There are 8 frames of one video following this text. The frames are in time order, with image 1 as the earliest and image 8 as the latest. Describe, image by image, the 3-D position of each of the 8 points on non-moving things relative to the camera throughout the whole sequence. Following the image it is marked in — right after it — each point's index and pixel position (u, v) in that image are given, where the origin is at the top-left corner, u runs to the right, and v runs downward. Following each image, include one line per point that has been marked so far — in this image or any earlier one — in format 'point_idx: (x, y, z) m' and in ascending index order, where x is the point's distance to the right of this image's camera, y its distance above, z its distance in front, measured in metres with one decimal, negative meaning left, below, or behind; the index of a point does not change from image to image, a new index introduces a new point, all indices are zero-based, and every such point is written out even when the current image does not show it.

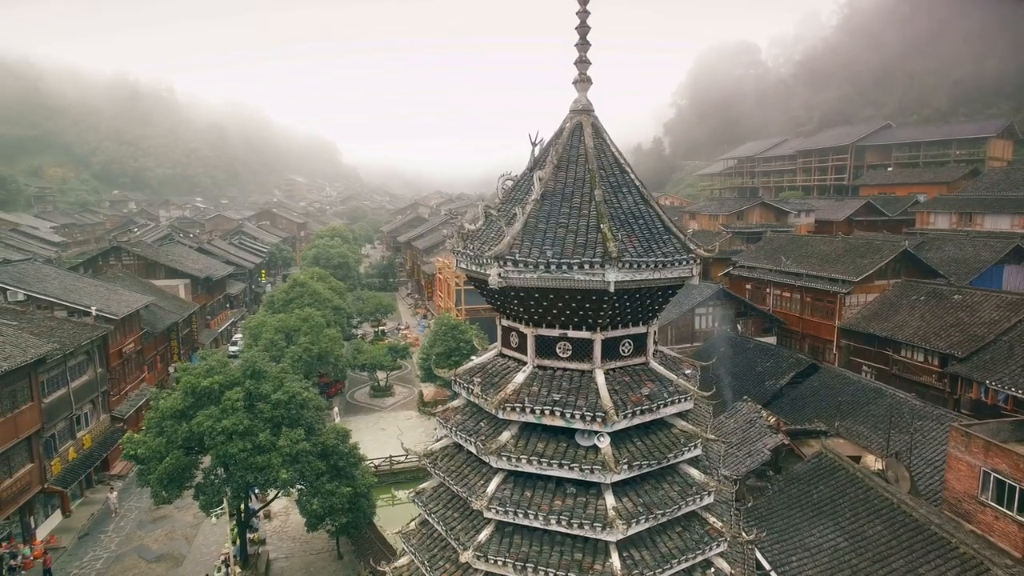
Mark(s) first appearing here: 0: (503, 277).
0: (-0.1, +0.2, +8.5) m
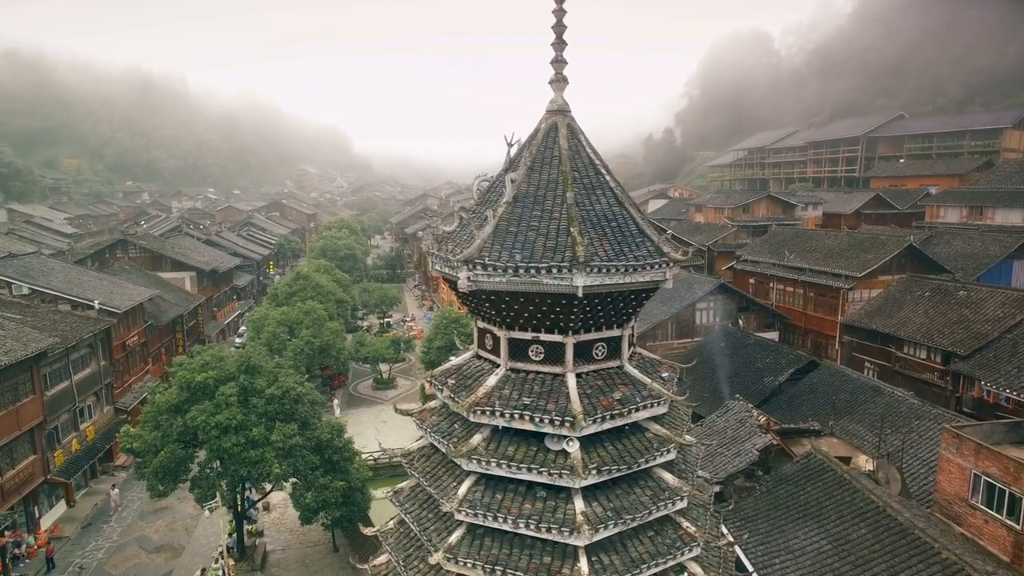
0: (-0.5, +0.1, +8.5) m
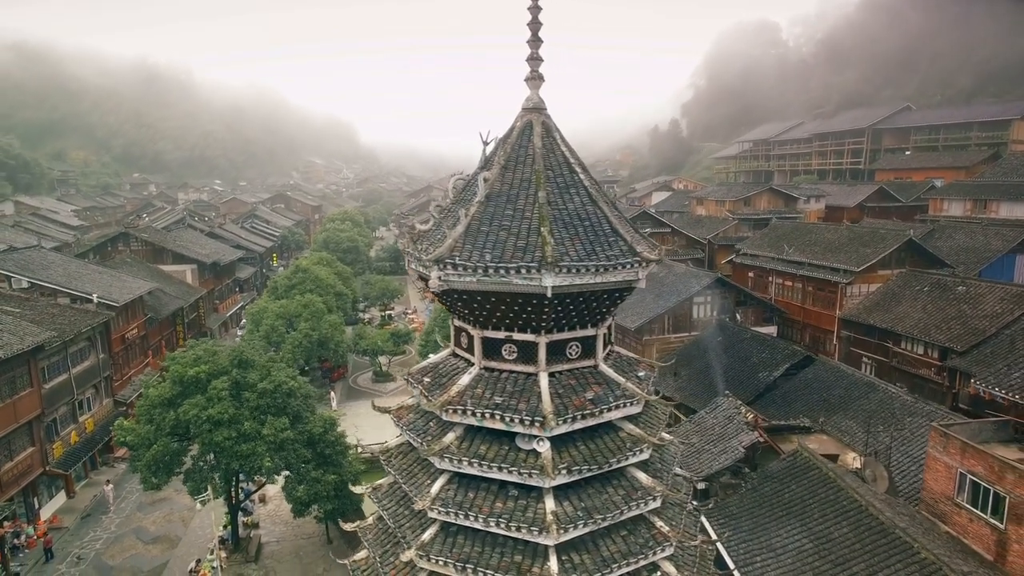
0: (-0.9, +0.1, +8.4) m
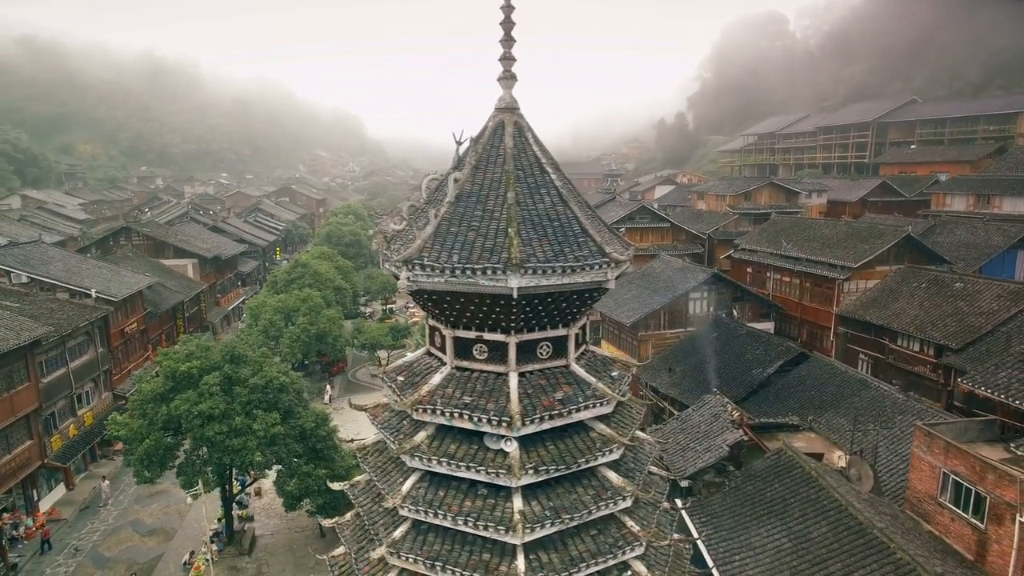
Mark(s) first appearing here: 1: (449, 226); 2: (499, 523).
0: (-1.4, +0.1, +8.5) m
1: (-0.9, +0.9, +8.7) m
2: (-0.2, -3.2, +8.4) m
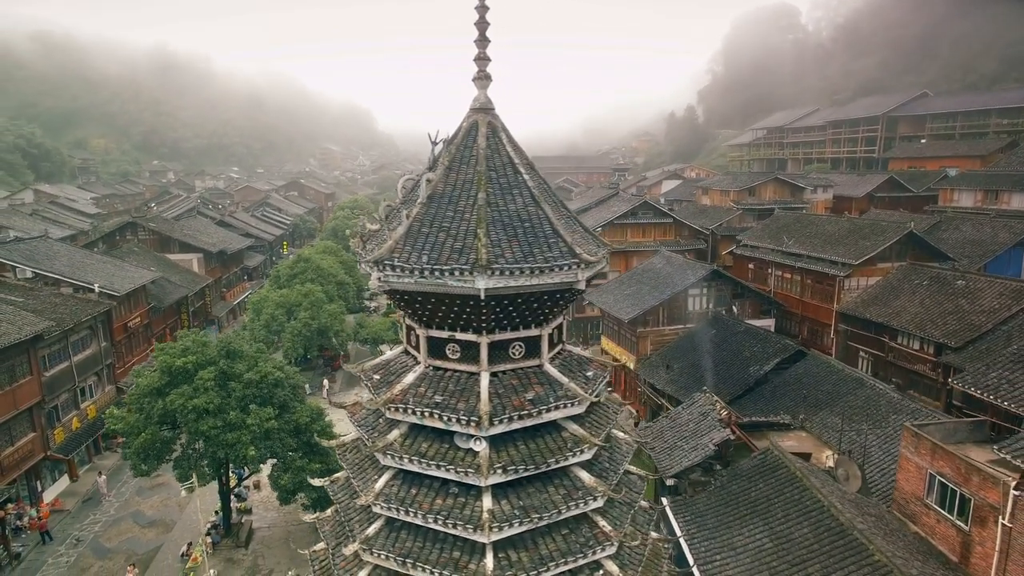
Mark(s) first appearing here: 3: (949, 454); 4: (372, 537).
0: (-1.8, +0.1, +8.5) m
1: (-1.3, +0.9, +8.8) m
2: (-0.6, -3.3, +8.5) m
3: (+9.0, -3.4, +12.5) m
4: (-2.1, -3.8, +9.1) m
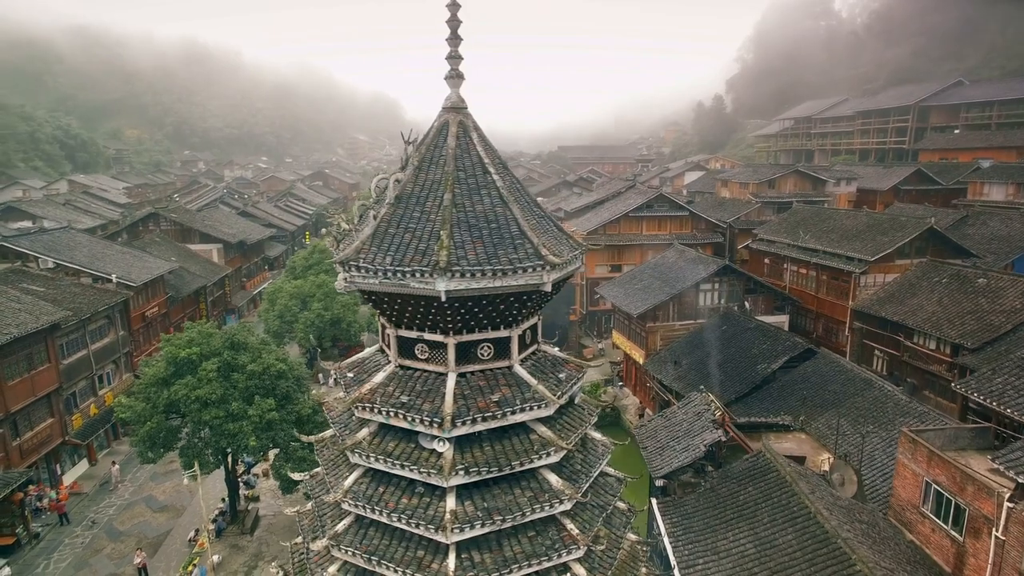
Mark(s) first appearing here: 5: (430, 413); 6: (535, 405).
0: (-2.3, +0.1, +8.6) m
1: (-1.8, +0.9, +8.8) m
2: (-1.1, -3.3, +8.5) m
3: (+8.6, -3.4, +12.1) m
4: (-2.6, -3.7, +9.3) m
5: (-1.2, -1.8, +8.6) m
6: (+0.3, -1.7, +9.0) m
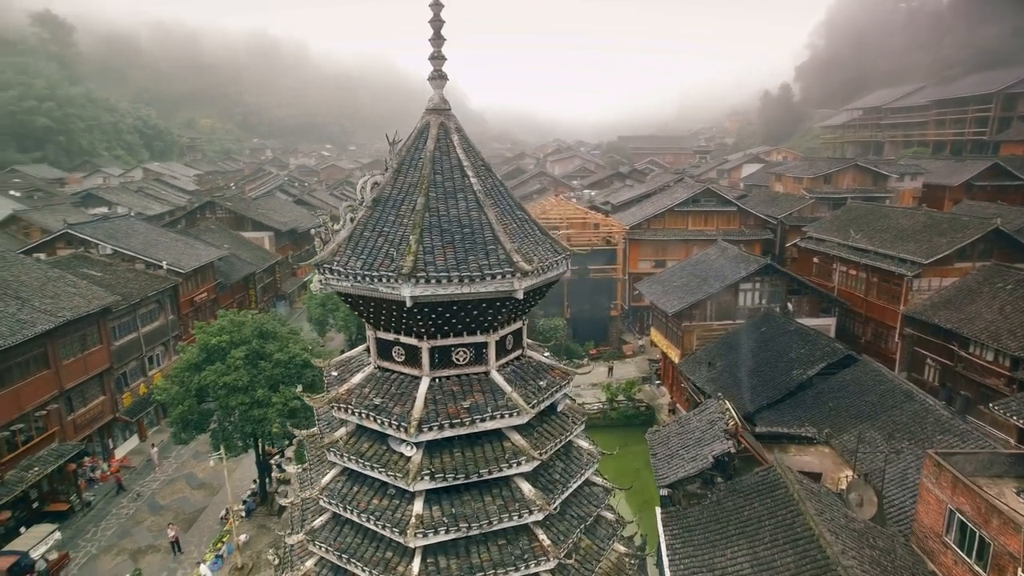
0: (-2.7, +0.1, +8.7) m
1: (-2.2, +0.8, +8.8) m
2: (-1.6, -3.3, +8.5) m
3: (+8.4, -3.7, +11.2) m
4: (-3.0, -3.8, +9.4) m
5: (-1.6, -1.8, +8.6) m
6: (-0.1, -1.8, +8.8) m
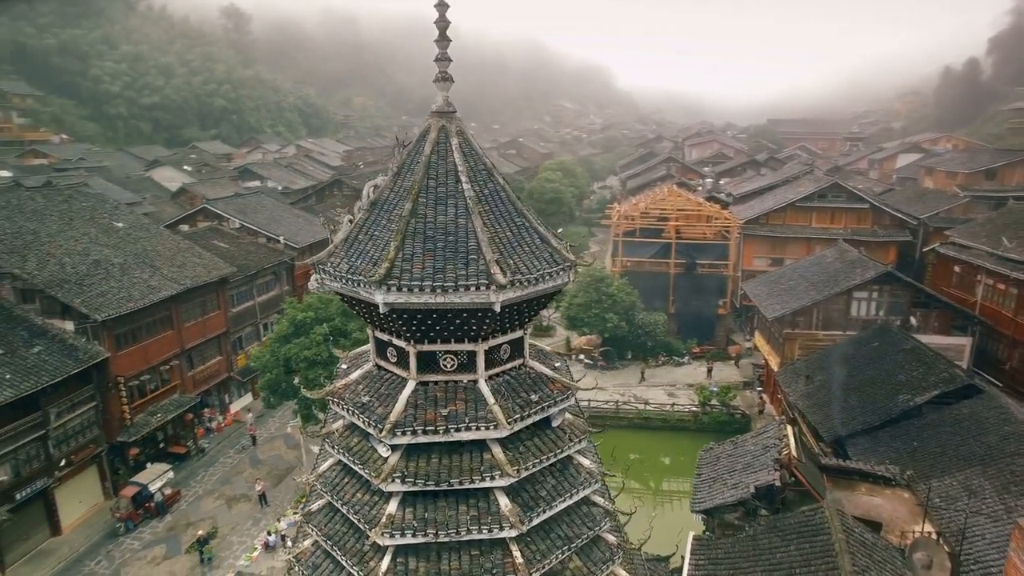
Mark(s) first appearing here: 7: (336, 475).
0: (-2.9, +0.1, +9.0) m
1: (-2.3, +0.8, +9.0) m
2: (-2.1, -3.4, +8.8) m
3: (+8.3, -4.3, +9.2) m
4: (-3.3, -3.7, +10.0) m
5: (-1.9, -1.9, +8.8) m
6: (-0.4, -2.0, +8.7) m
7: (-2.8, -3.0, +9.7) m
